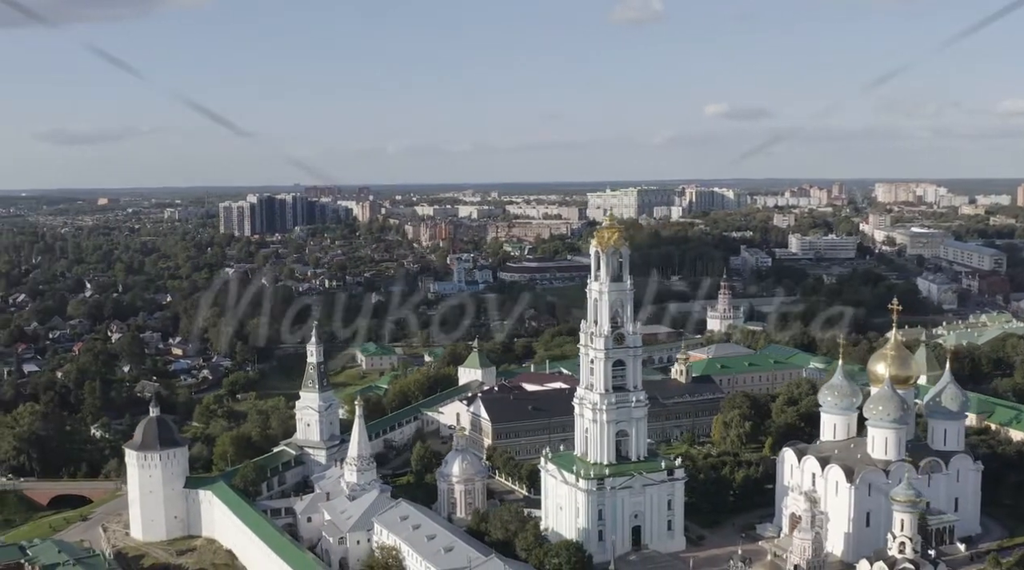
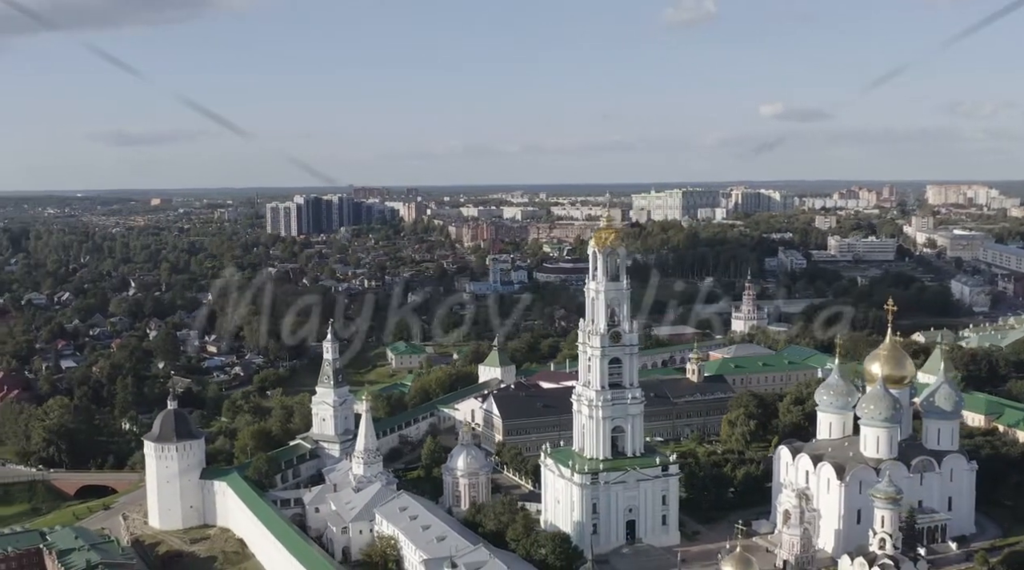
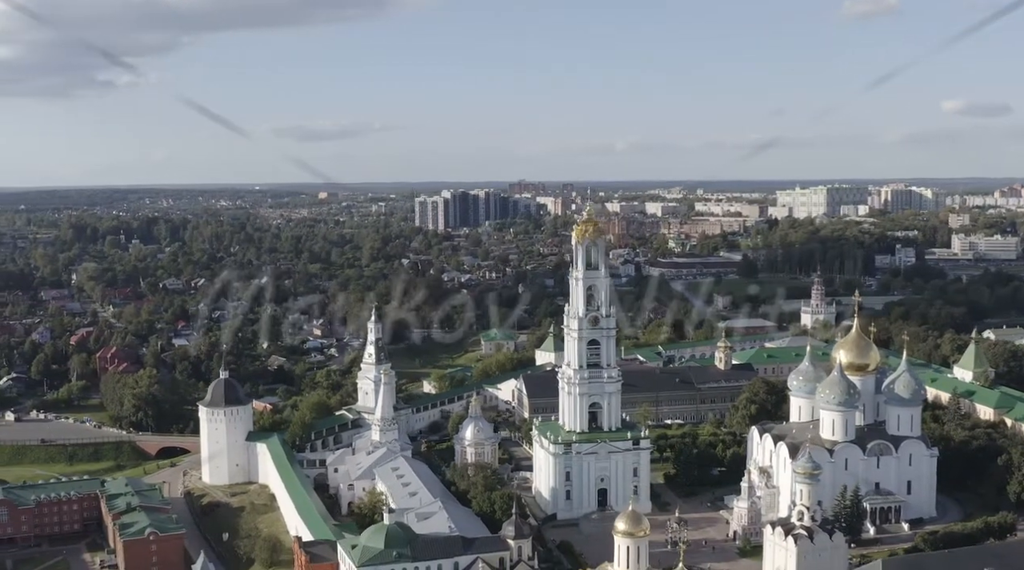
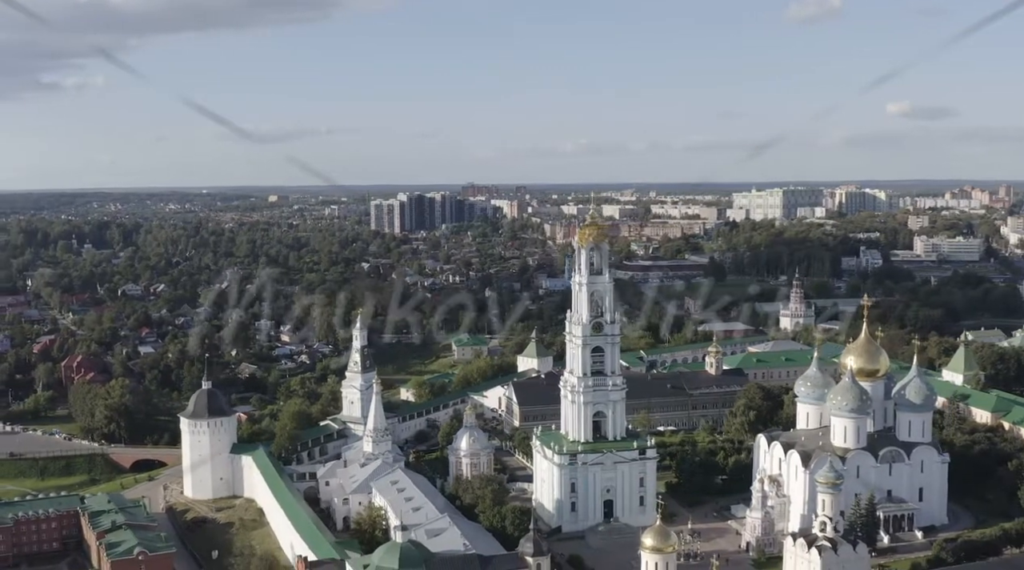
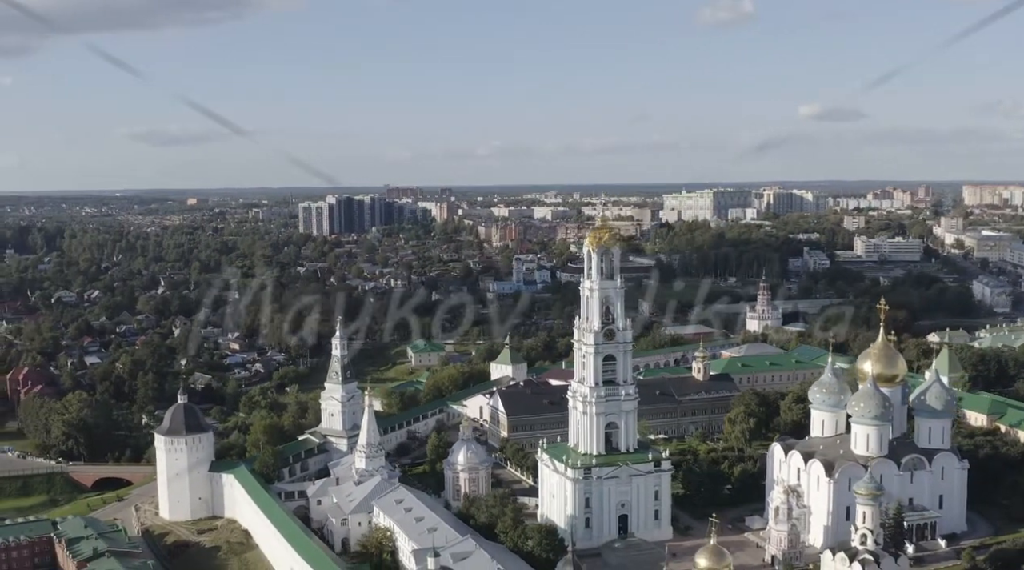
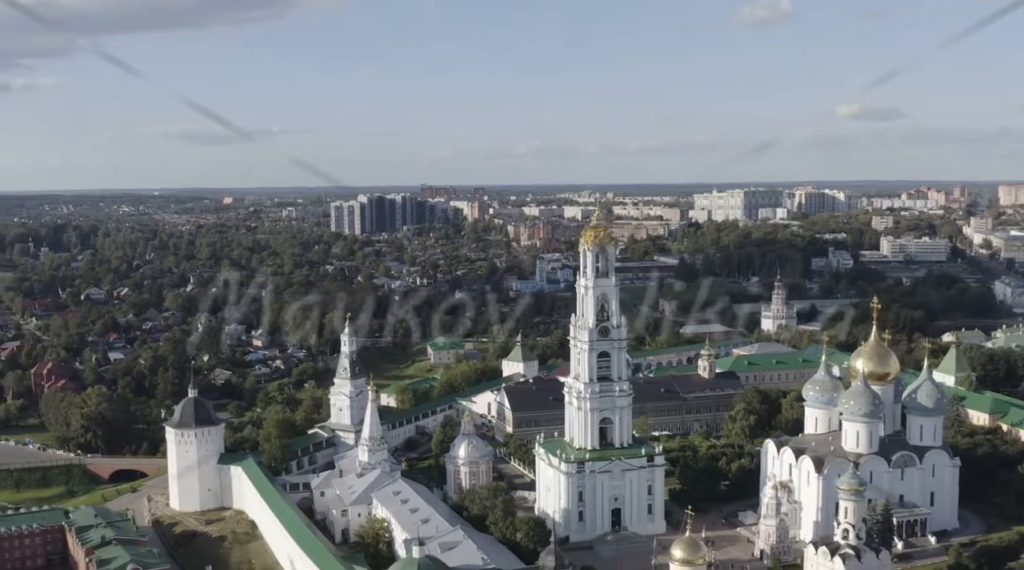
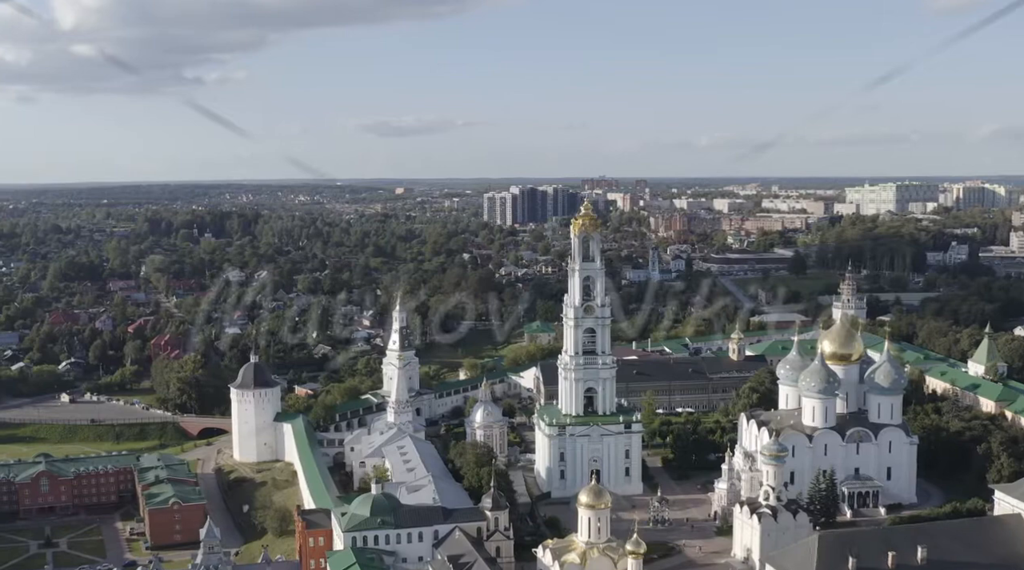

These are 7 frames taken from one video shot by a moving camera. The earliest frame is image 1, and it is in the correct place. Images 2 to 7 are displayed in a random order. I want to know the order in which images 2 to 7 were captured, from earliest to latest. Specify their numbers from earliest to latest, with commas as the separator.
2, 5, 6, 4, 3, 7
